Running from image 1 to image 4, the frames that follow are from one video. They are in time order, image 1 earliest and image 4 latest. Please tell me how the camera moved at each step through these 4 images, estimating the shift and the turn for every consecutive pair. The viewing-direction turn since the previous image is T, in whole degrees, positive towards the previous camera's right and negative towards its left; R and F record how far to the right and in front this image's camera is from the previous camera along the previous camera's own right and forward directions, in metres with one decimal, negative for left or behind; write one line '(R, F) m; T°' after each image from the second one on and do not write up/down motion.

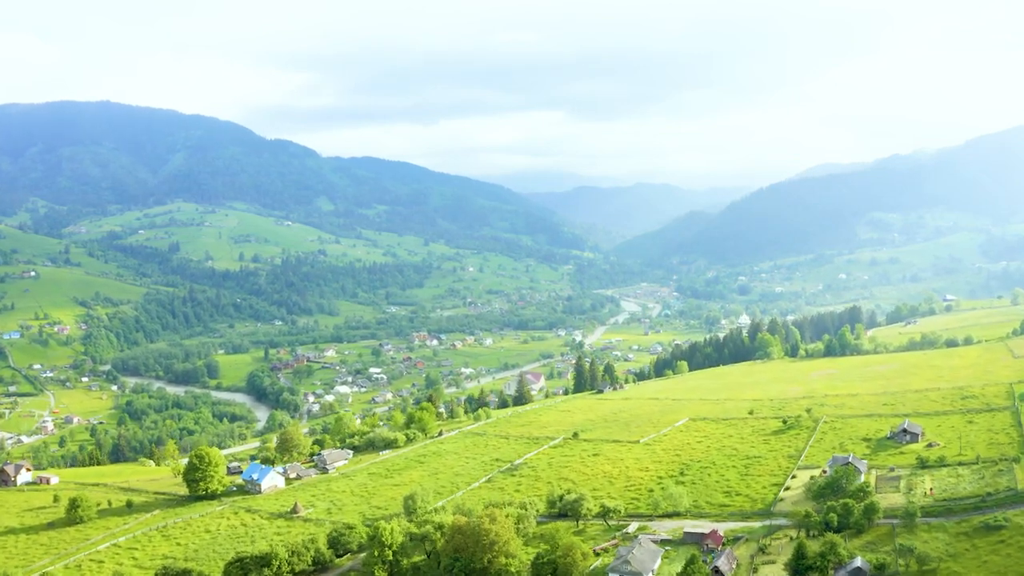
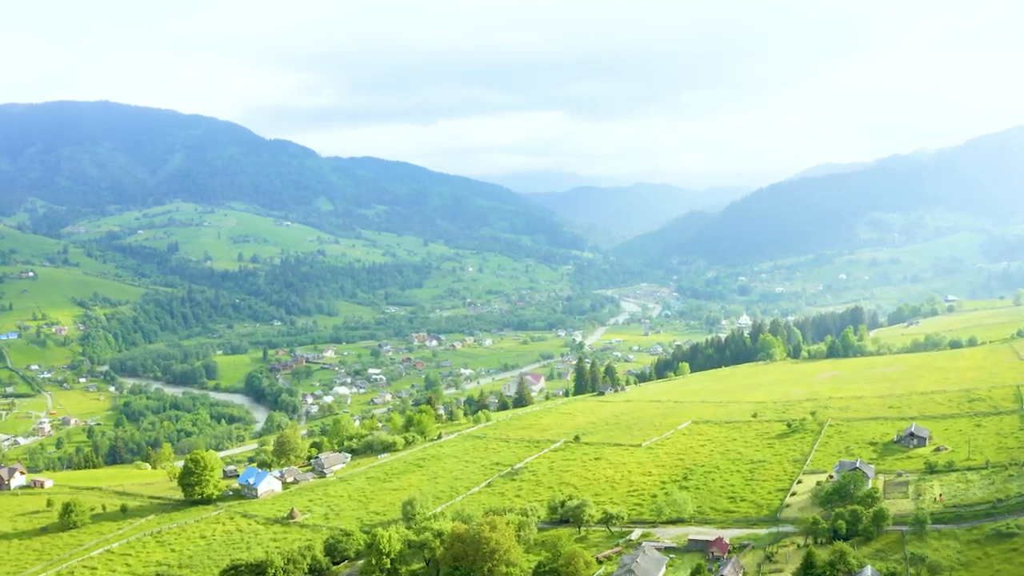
(-0.1, +1.0) m; 0°
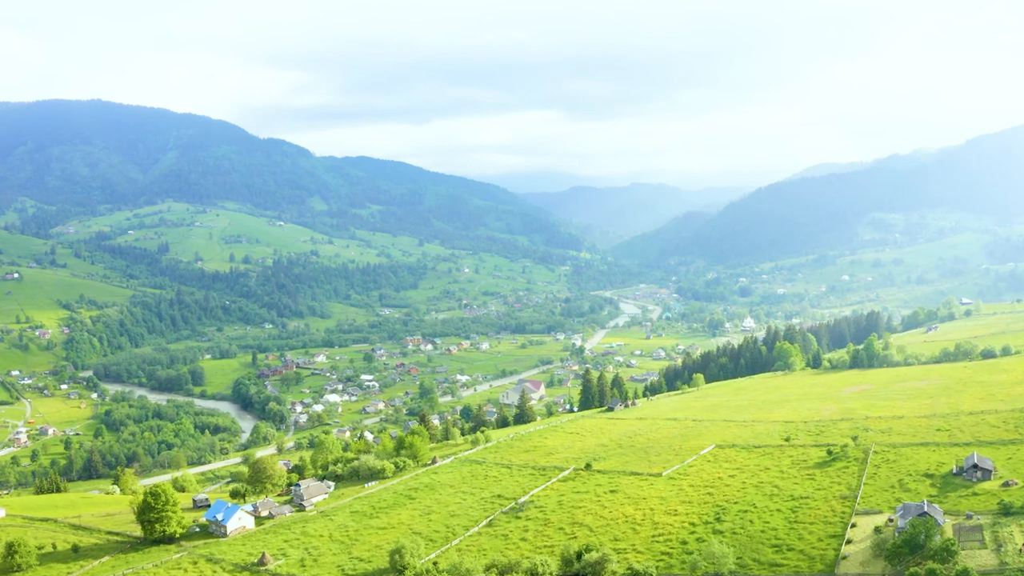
(-0.6, +7.5) m; 0°
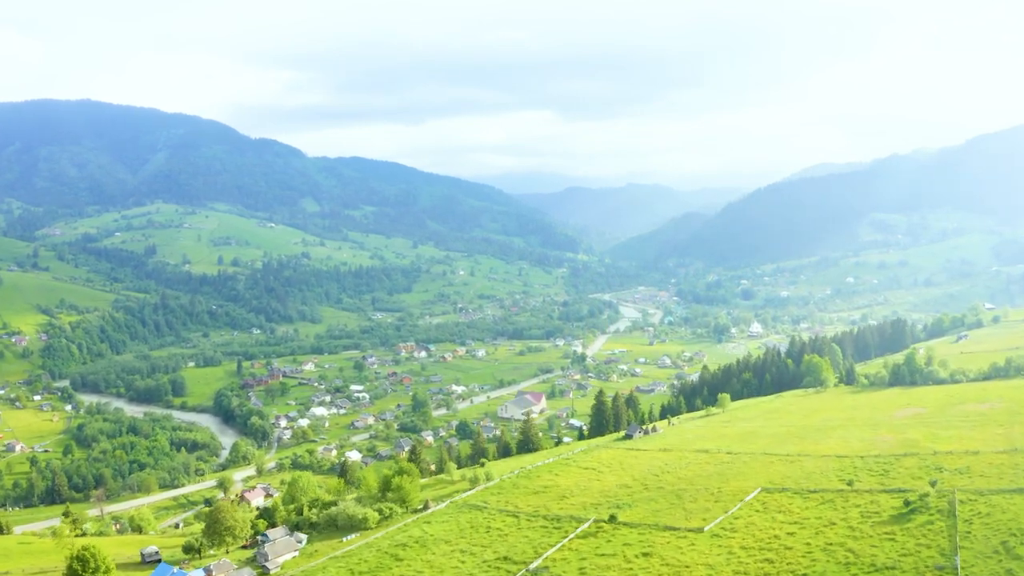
(-0.9, +10.2) m; 0°
